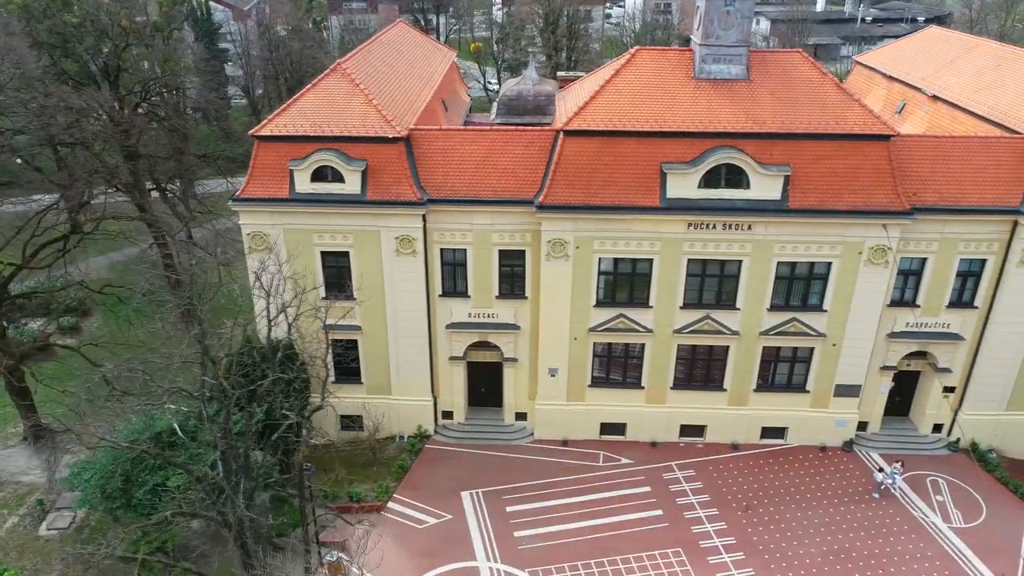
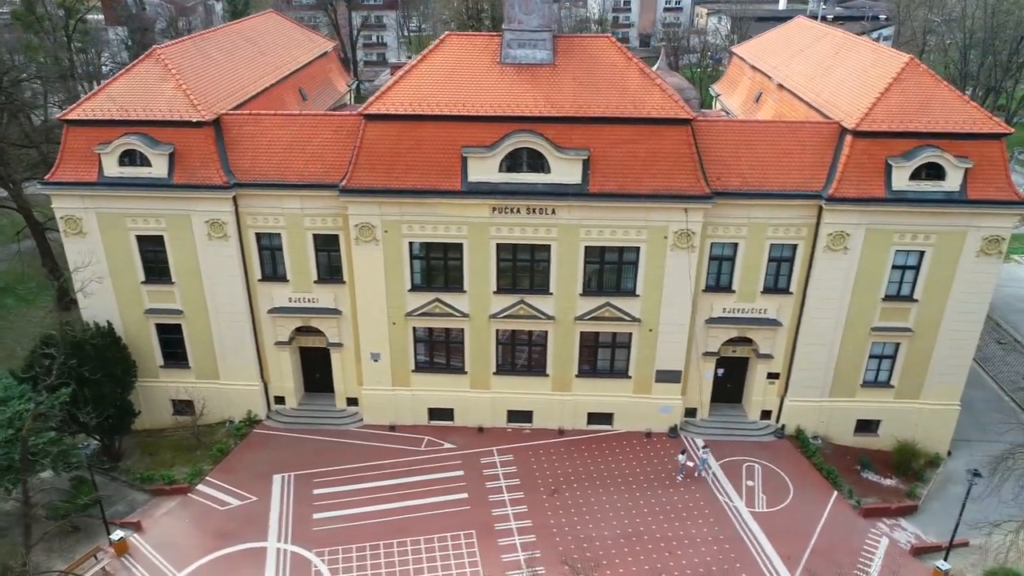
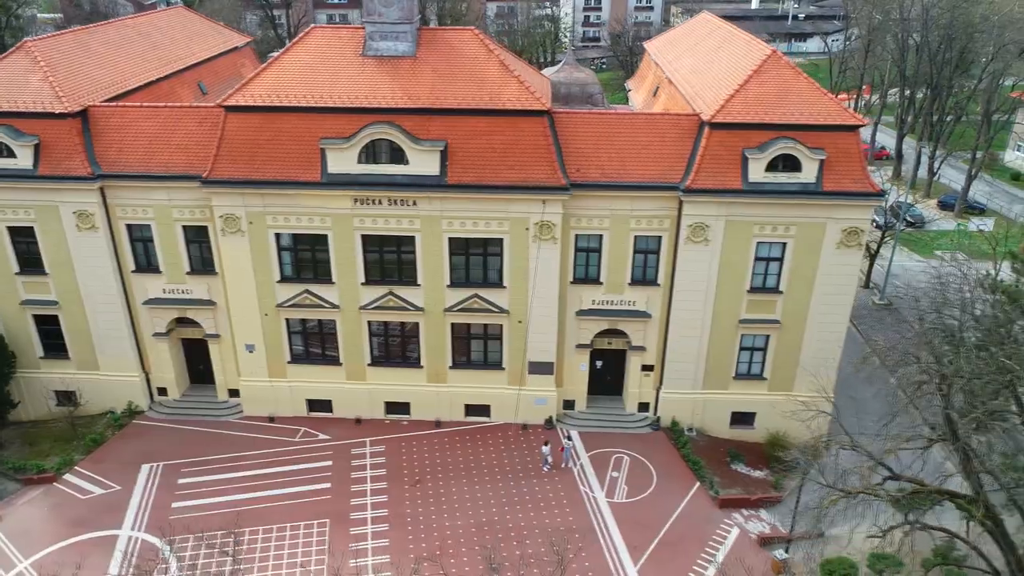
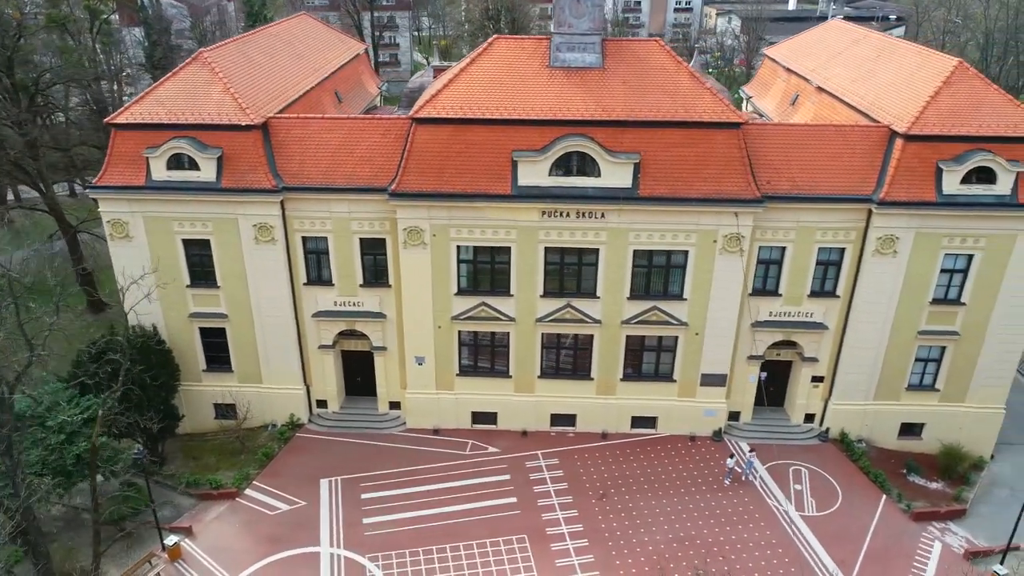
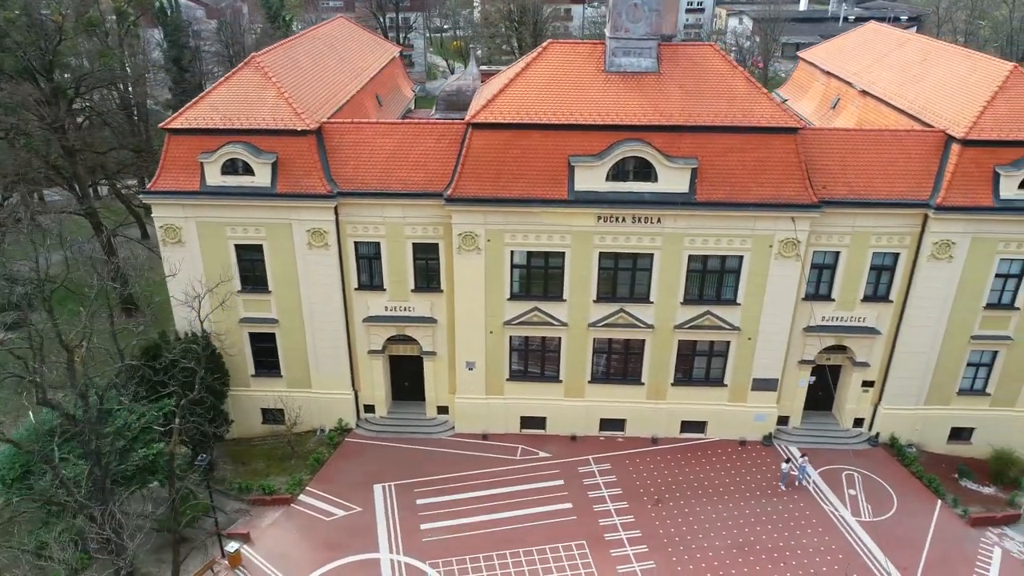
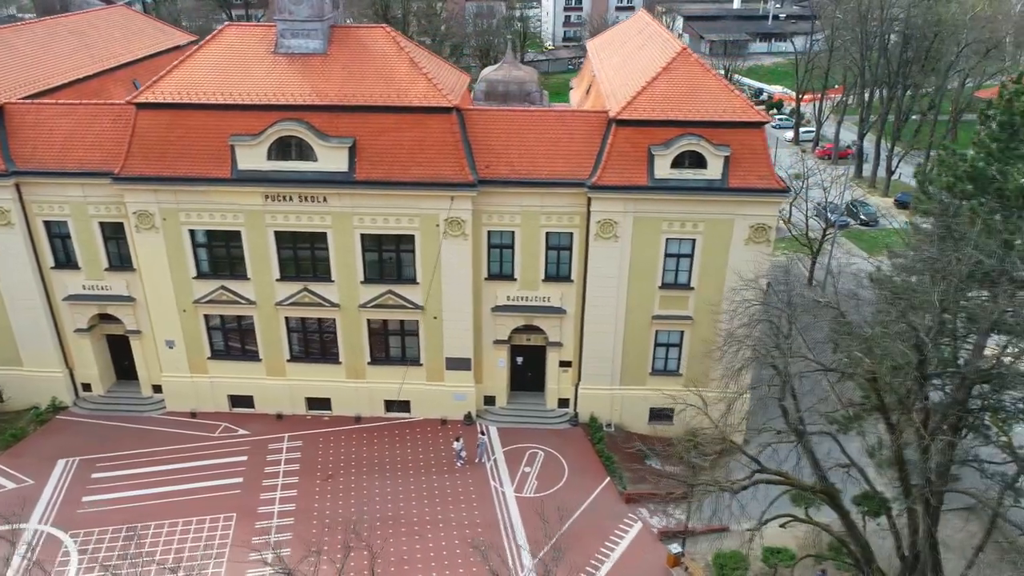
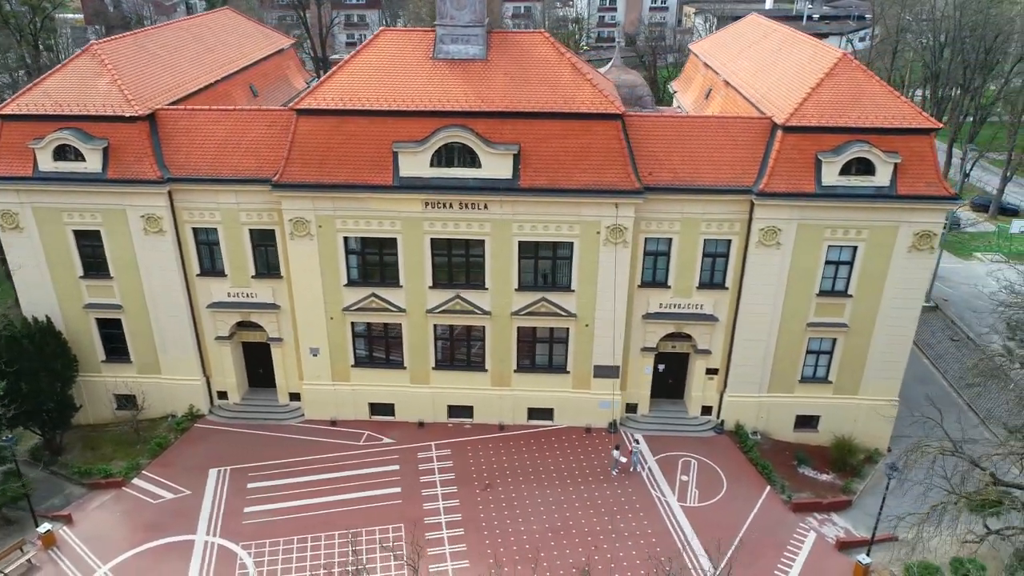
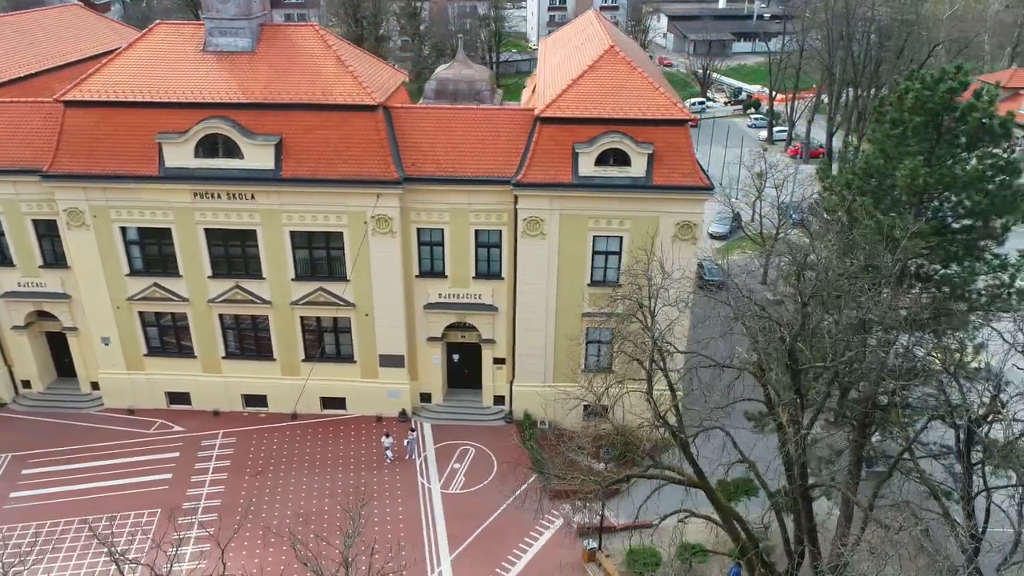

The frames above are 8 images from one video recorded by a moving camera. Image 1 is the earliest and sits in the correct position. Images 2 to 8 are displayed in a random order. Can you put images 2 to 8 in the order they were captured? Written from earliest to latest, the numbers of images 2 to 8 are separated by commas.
5, 4, 2, 7, 3, 6, 8
